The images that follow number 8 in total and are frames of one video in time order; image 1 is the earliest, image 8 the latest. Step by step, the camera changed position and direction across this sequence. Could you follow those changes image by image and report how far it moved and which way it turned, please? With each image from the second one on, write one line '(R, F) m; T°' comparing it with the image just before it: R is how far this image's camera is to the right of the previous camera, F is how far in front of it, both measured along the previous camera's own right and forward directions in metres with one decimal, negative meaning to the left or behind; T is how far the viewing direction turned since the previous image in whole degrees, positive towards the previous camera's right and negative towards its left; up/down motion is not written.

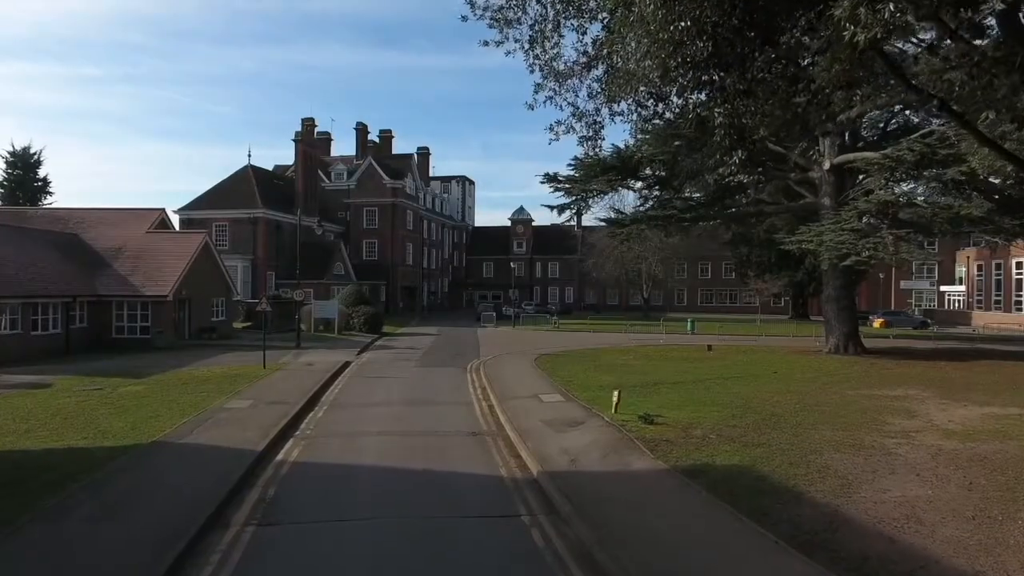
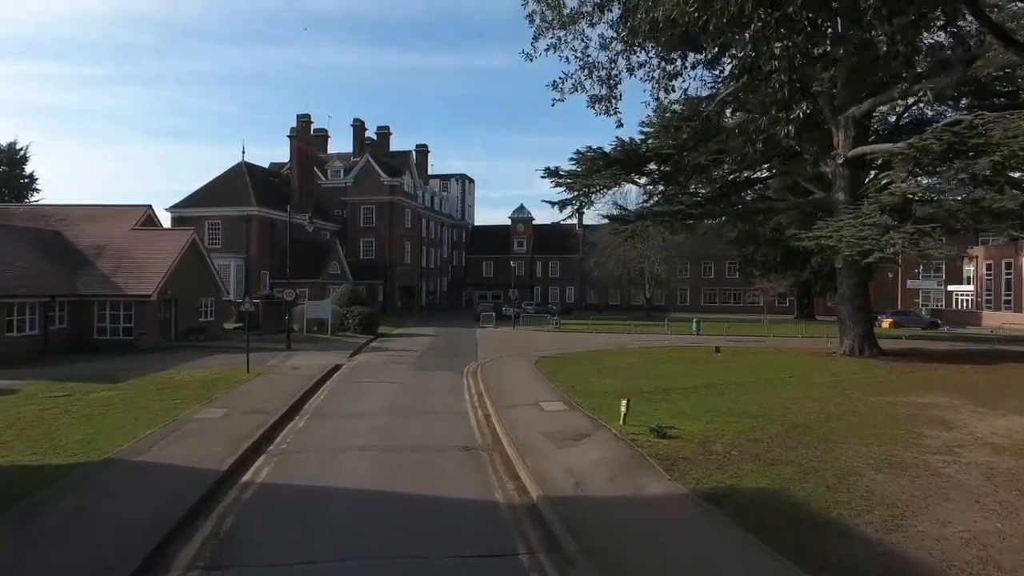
(0.0, +1.4) m; 0°
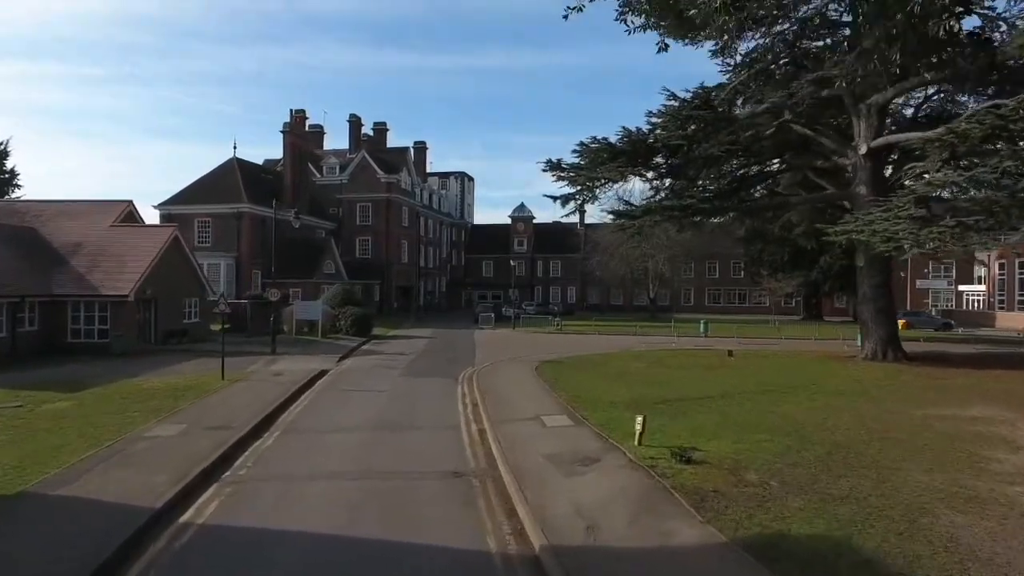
(0.0, +1.8) m; 0°
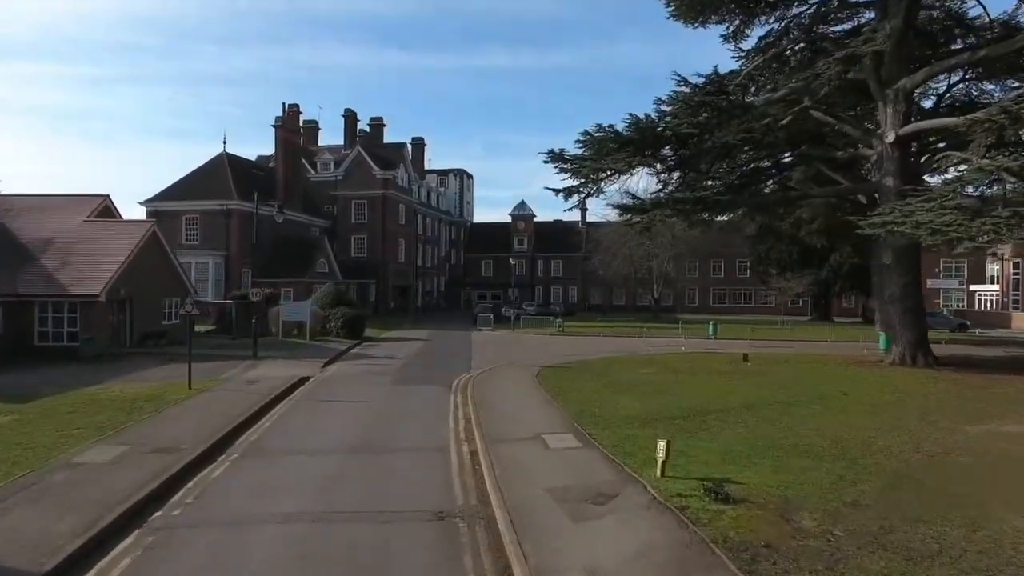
(+0.1, +2.0) m; 0°
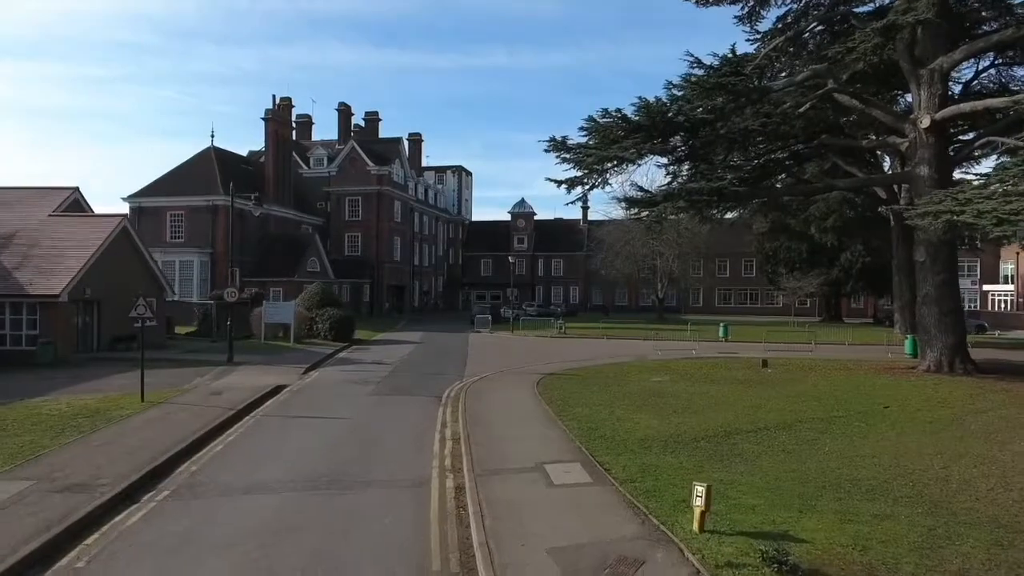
(+0.1, +2.2) m; 0°
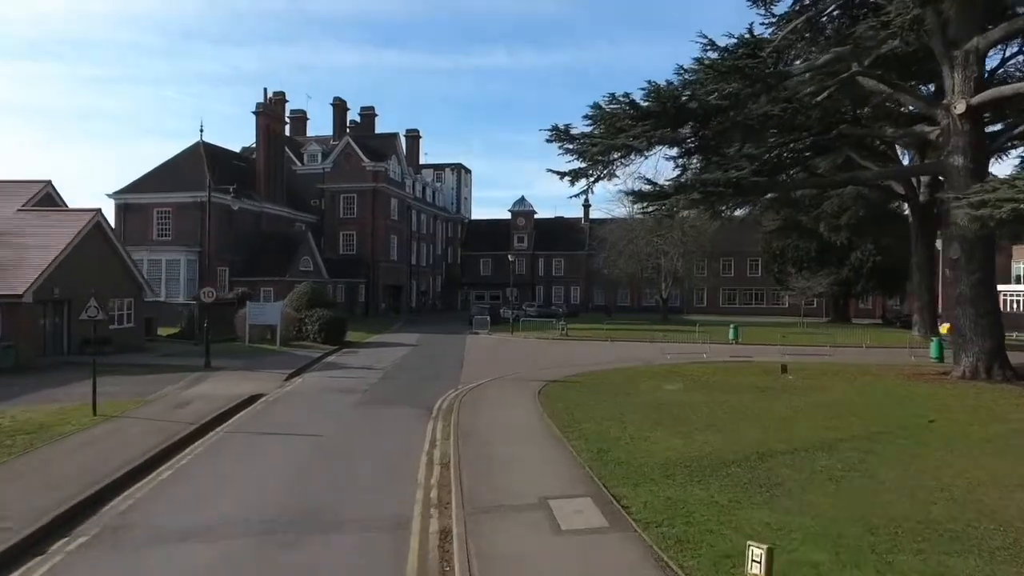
(0.0, +1.8) m; 0°
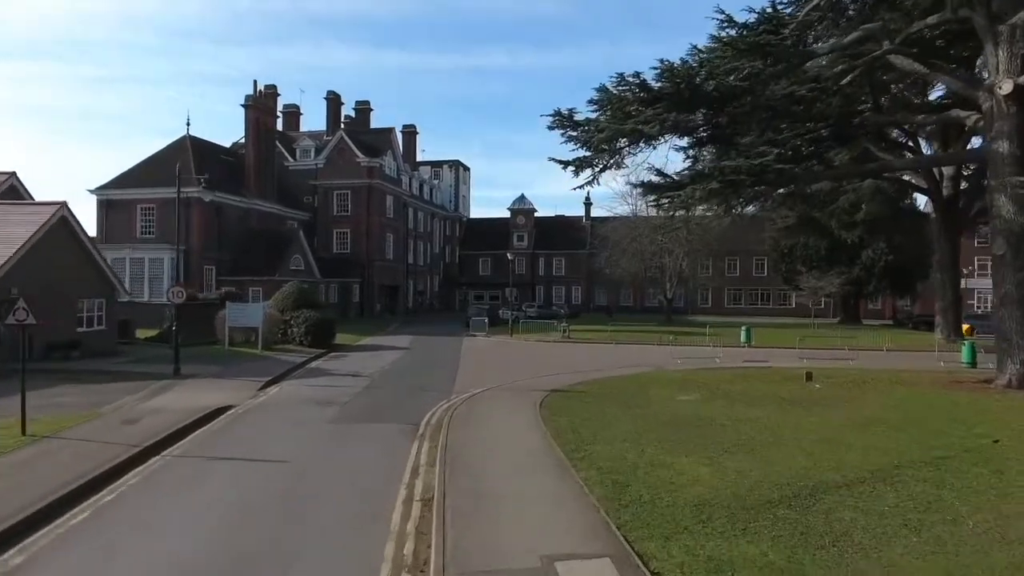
(0.0, +2.0) m; 0°
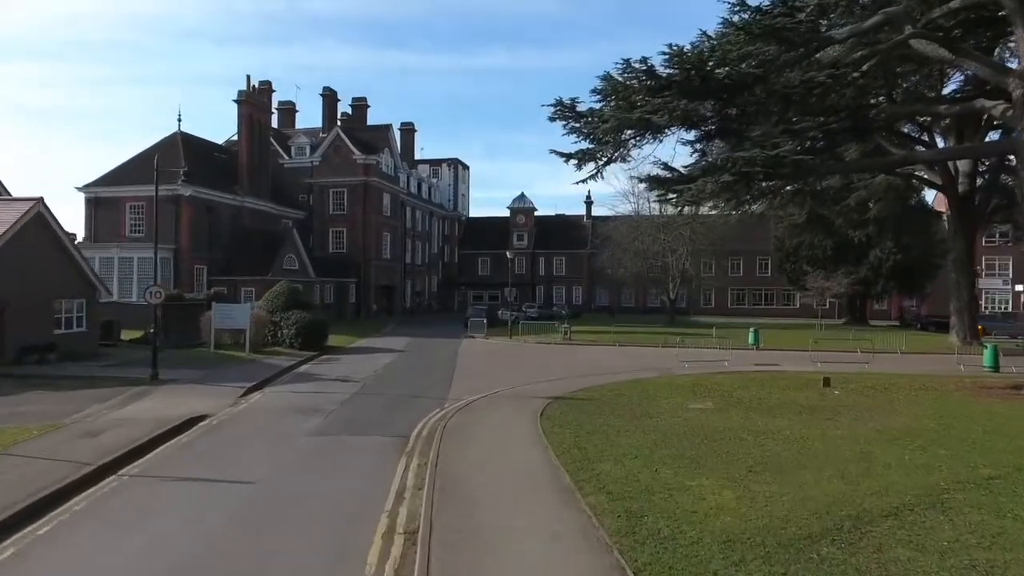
(0.0, +1.2) m; 0°
